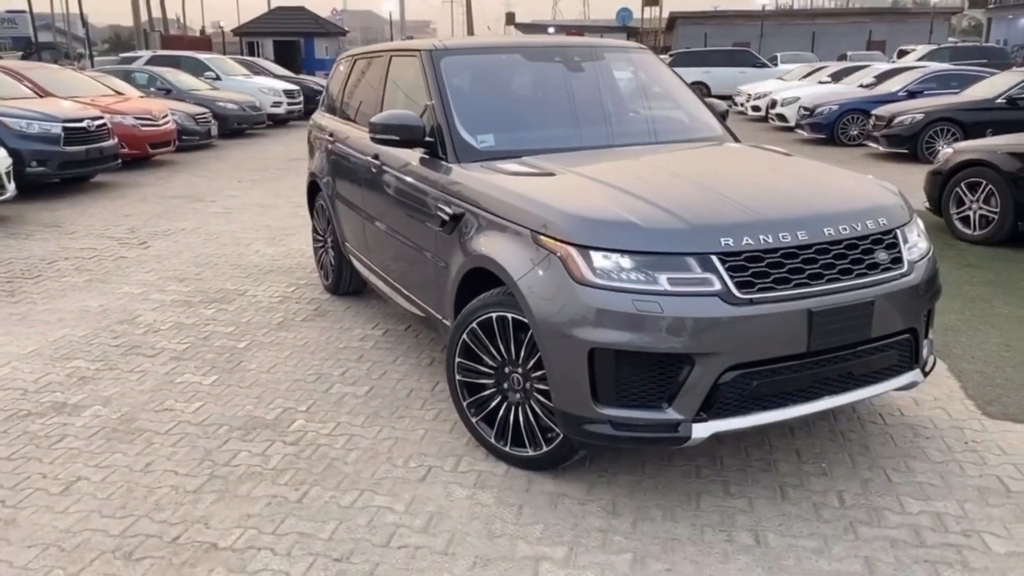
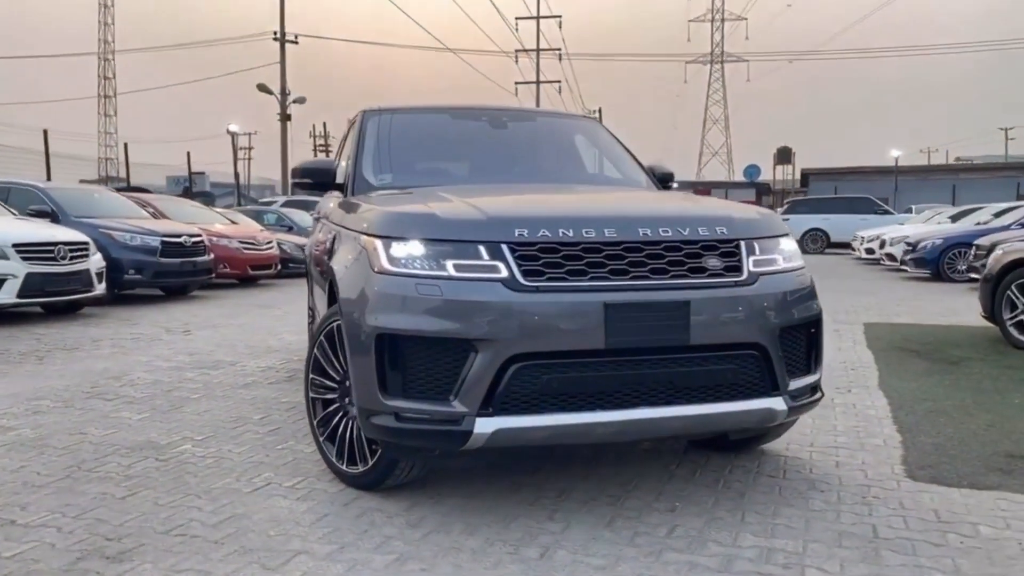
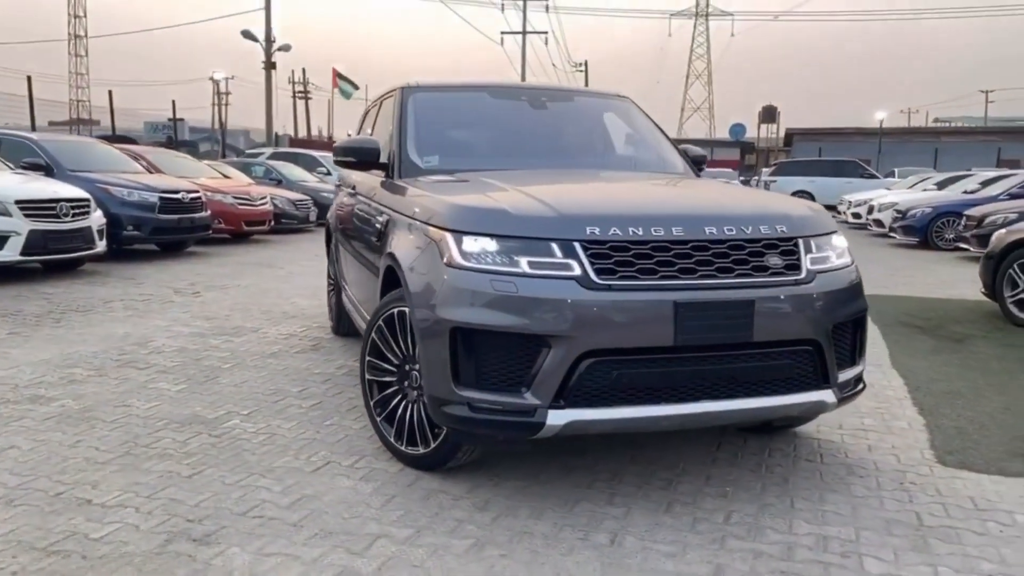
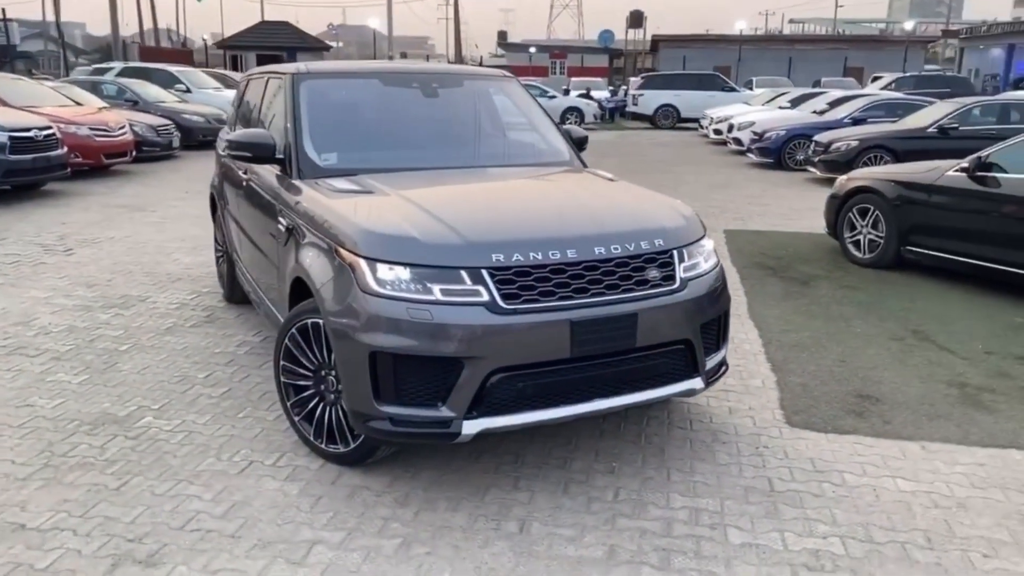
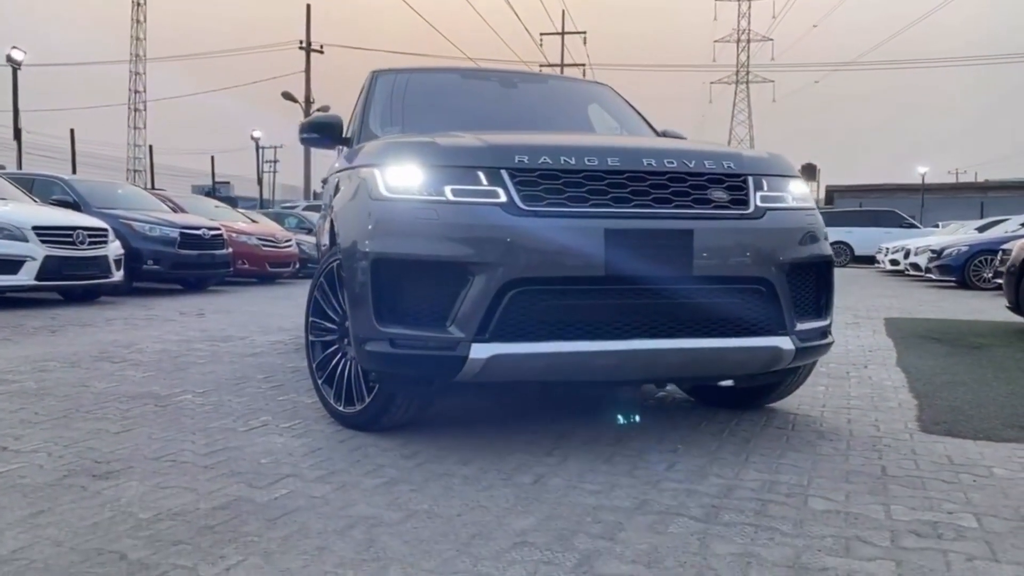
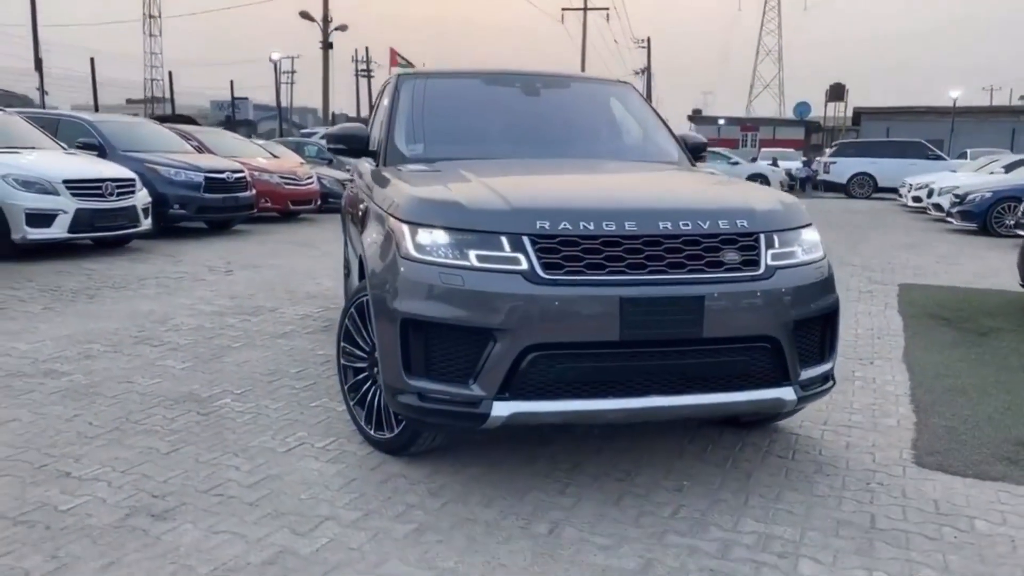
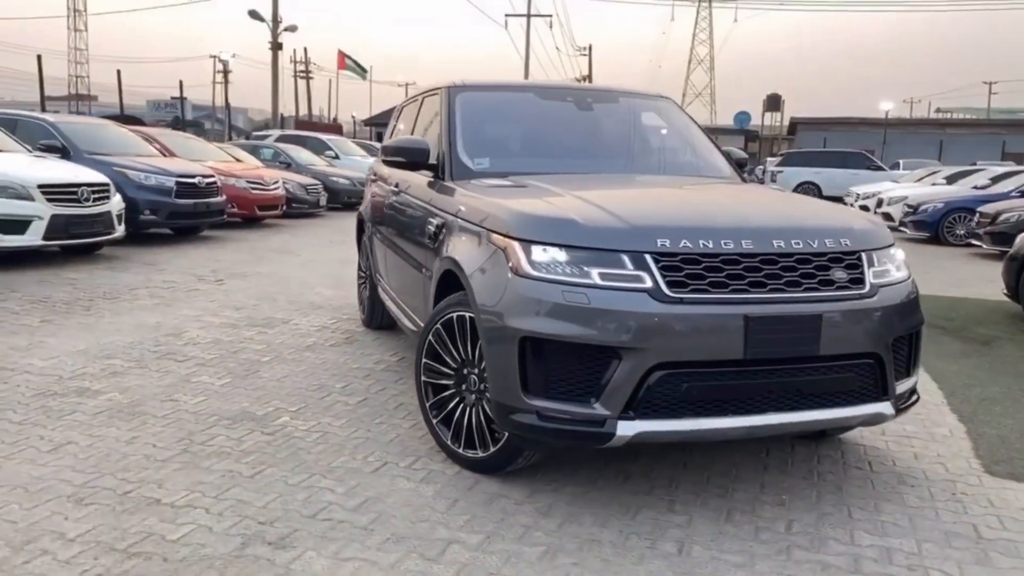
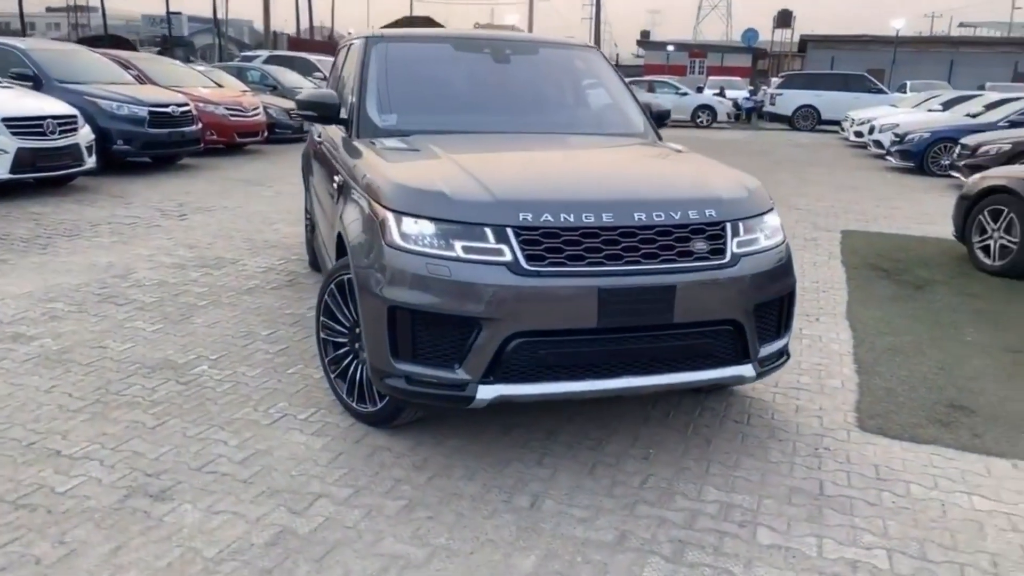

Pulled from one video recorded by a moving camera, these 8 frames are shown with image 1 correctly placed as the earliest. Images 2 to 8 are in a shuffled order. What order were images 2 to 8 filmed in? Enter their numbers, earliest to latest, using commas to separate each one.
7, 3, 2, 5, 6, 8, 4
